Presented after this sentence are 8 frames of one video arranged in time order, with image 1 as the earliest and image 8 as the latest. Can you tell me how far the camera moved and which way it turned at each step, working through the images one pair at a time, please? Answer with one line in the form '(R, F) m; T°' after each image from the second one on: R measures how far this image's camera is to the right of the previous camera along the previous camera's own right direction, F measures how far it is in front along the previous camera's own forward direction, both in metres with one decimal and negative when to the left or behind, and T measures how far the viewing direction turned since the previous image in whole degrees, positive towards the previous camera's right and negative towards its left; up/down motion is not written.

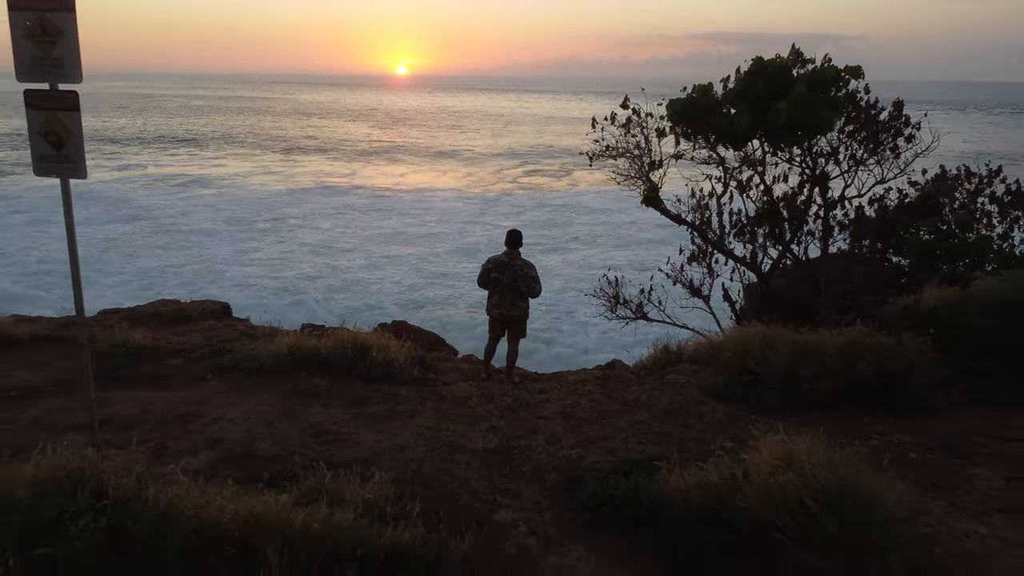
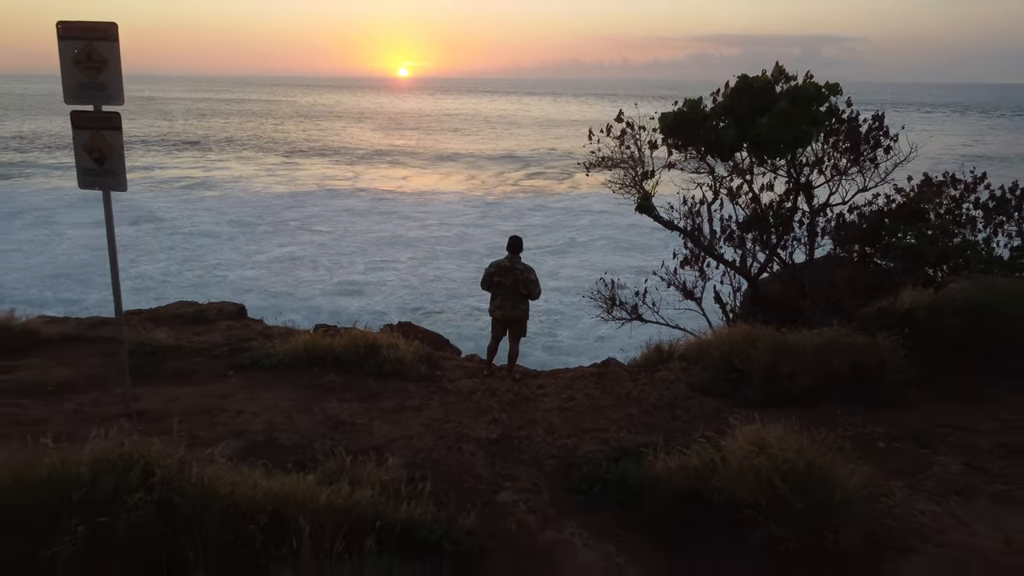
(0.0, -0.3) m; 0°
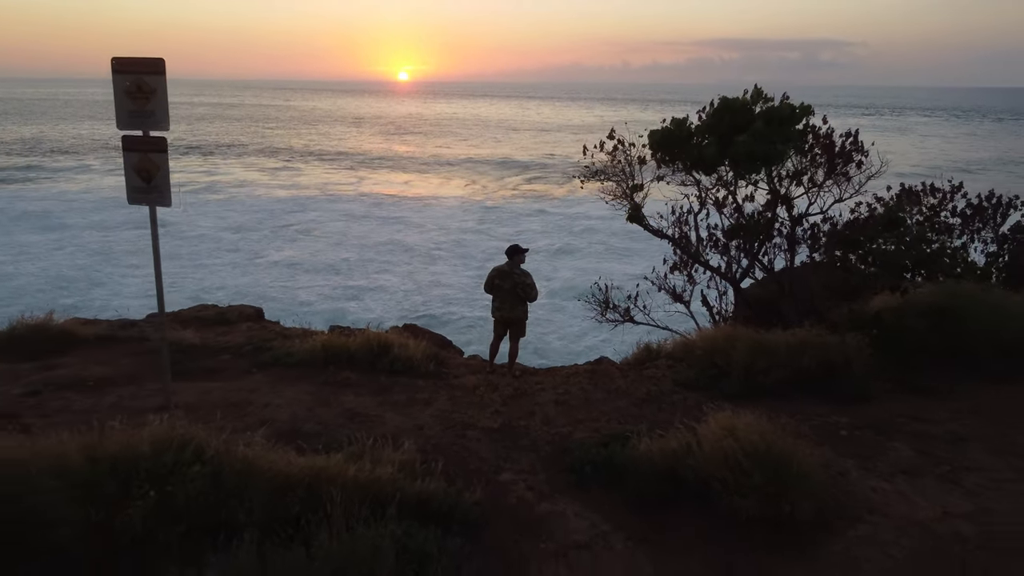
(0.0, -0.4) m; 0°
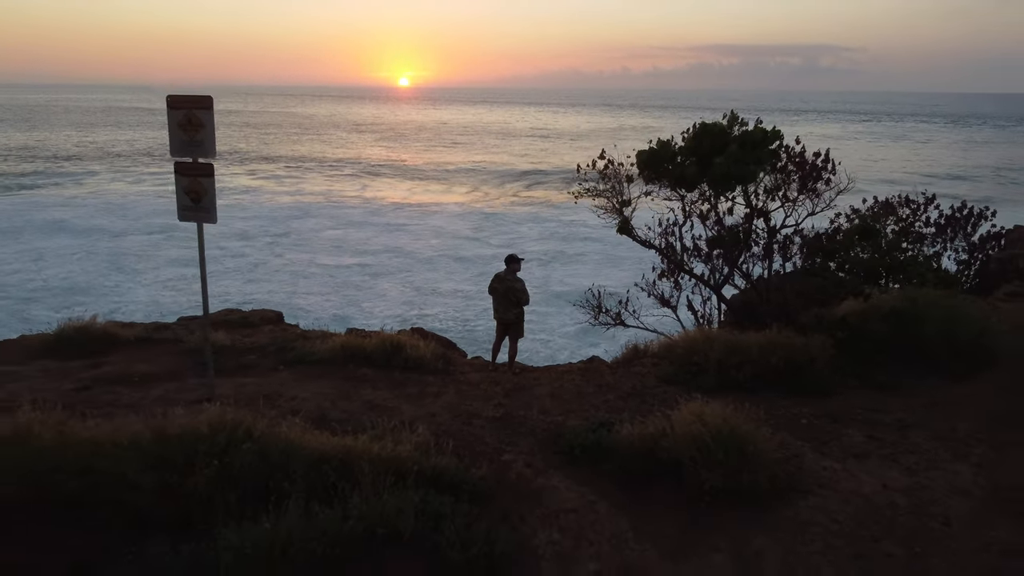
(0.0, -0.6) m; 0°
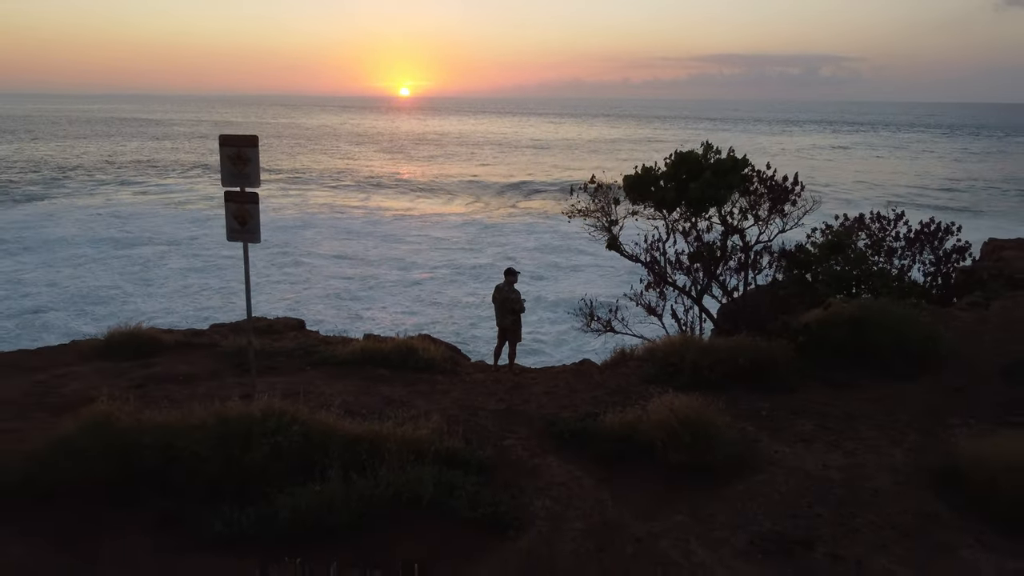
(0.0, -0.8) m; 0°
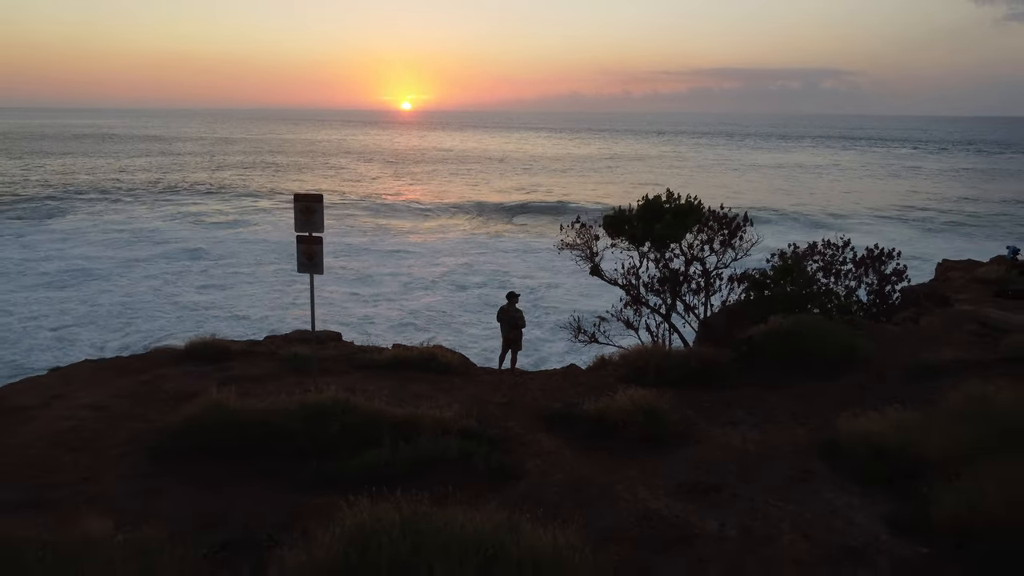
(0.0, -1.7) m; 0°
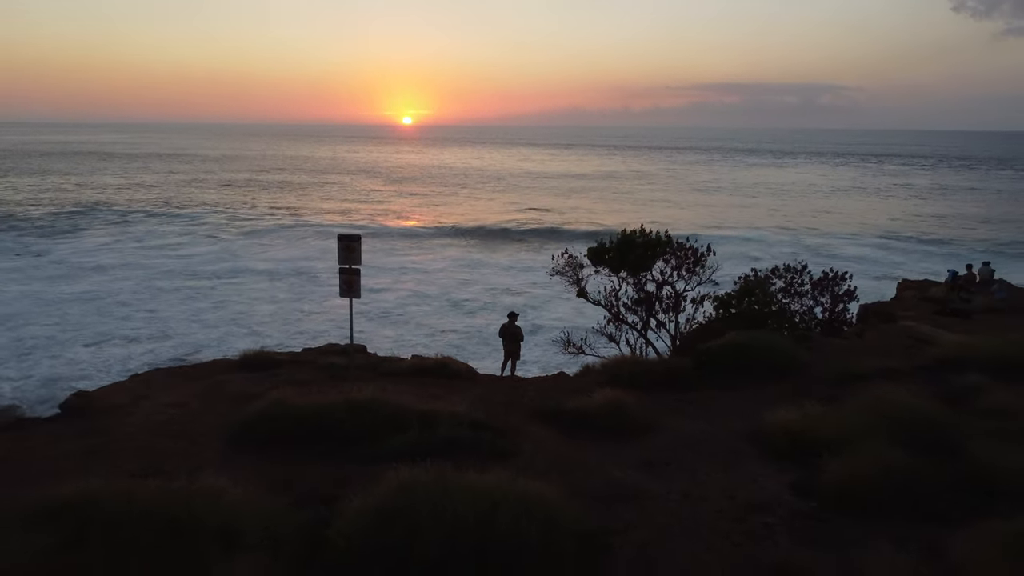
(0.0, -1.8) m; 0°
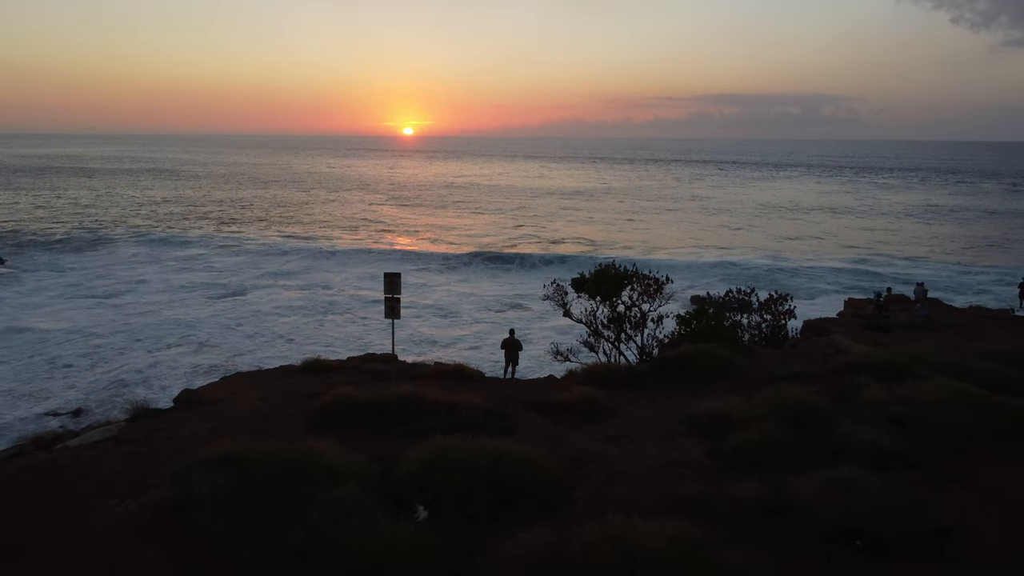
(0.0, -3.1) m; 0°
